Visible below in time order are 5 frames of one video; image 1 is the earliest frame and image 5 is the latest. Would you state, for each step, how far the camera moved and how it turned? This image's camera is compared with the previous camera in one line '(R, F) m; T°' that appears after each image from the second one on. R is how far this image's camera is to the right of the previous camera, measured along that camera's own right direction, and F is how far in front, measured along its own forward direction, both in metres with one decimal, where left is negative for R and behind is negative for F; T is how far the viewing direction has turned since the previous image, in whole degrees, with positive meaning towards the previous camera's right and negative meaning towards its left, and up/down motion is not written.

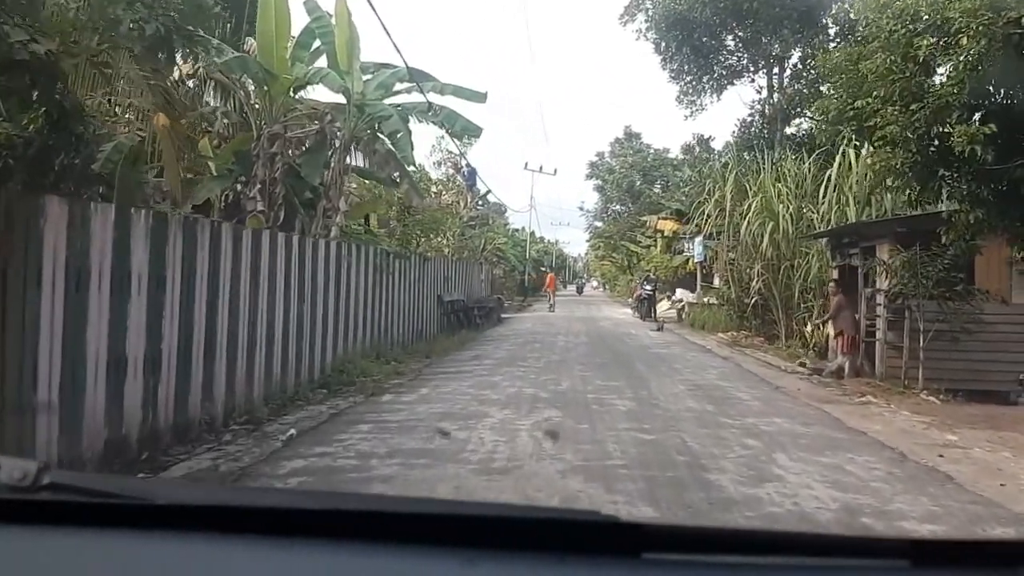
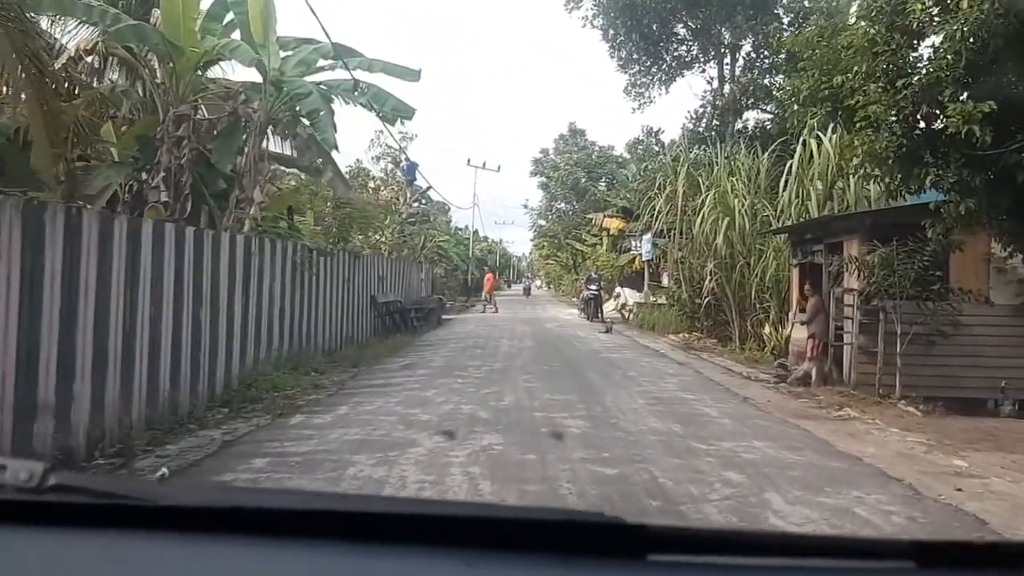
(+0.1, +1.3) m; +3°
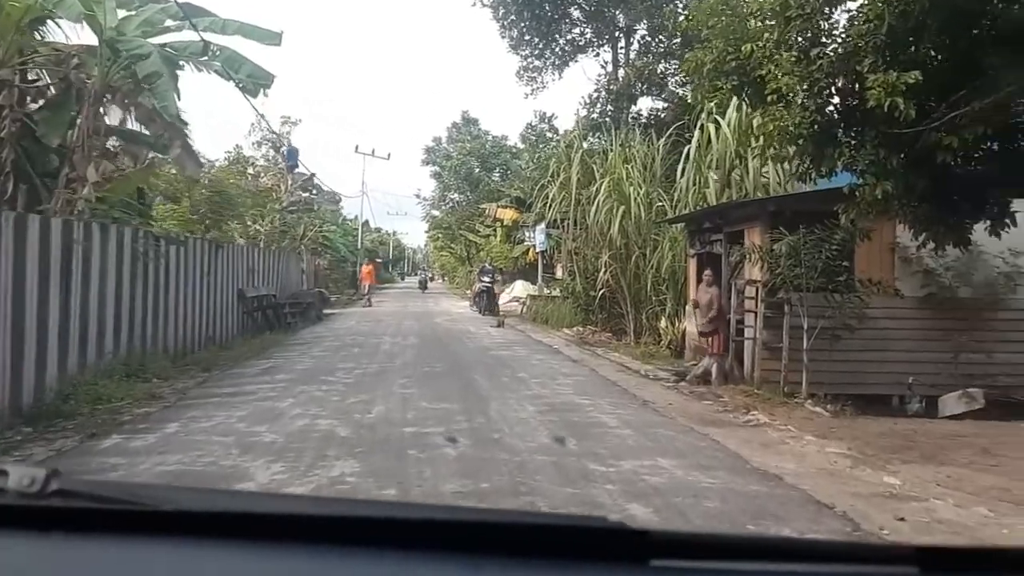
(+0.2, +1.2) m; +6°
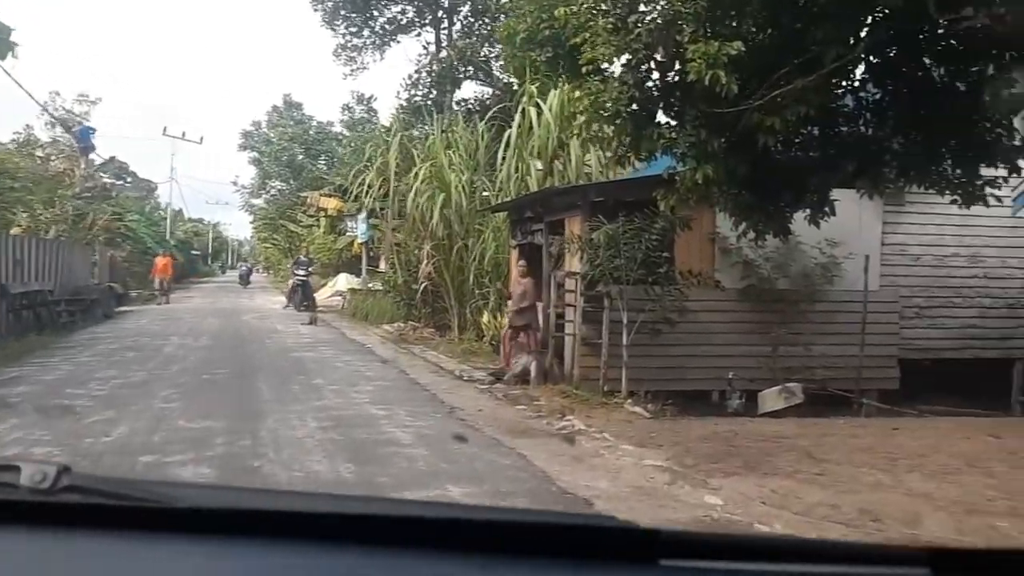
(+0.4, +1.0) m; +10°
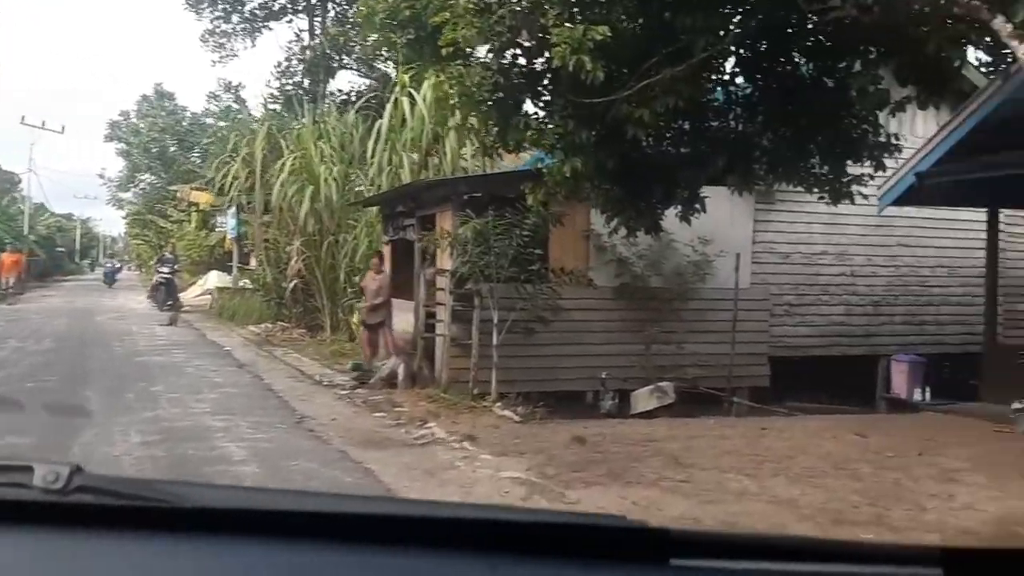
(+0.3, +0.5) m; +7°
